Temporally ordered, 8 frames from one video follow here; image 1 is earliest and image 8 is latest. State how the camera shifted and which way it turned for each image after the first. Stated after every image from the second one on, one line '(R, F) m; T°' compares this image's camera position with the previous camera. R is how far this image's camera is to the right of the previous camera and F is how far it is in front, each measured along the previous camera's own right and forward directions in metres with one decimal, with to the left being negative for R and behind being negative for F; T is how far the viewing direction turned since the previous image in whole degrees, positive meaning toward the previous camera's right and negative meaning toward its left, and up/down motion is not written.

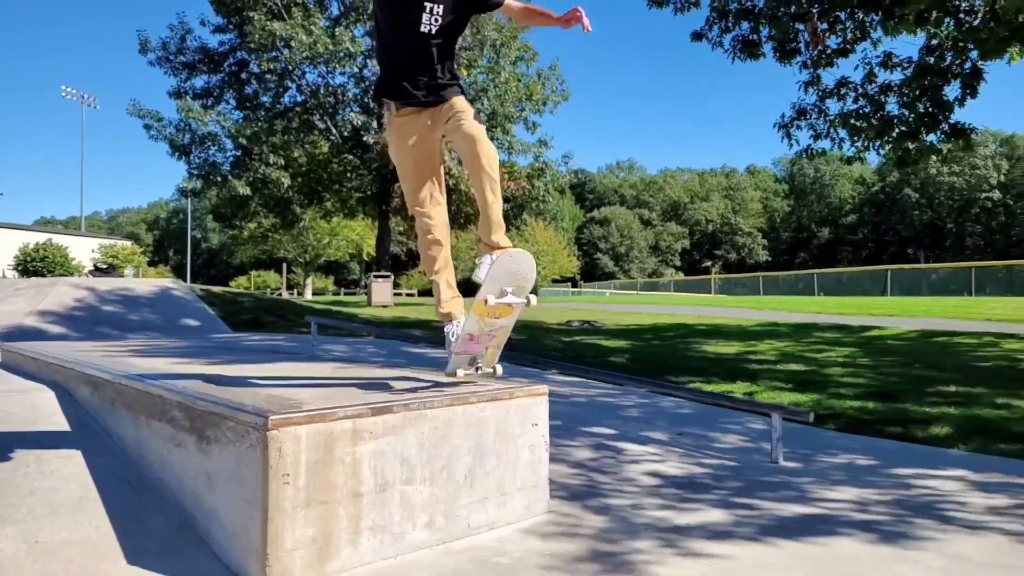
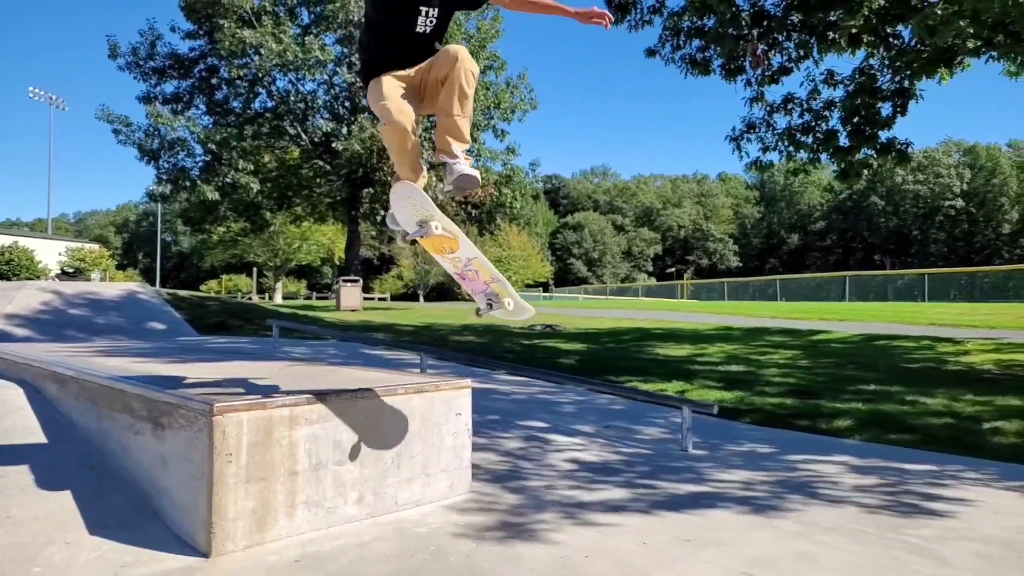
(+0.3, -0.5) m; +2°
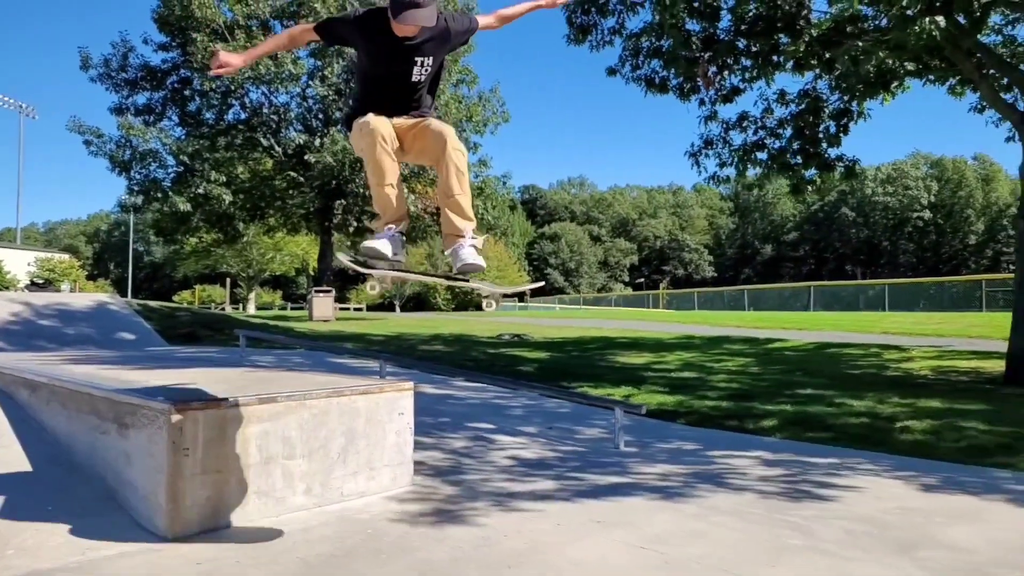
(+0.3, -0.4) m; +2°
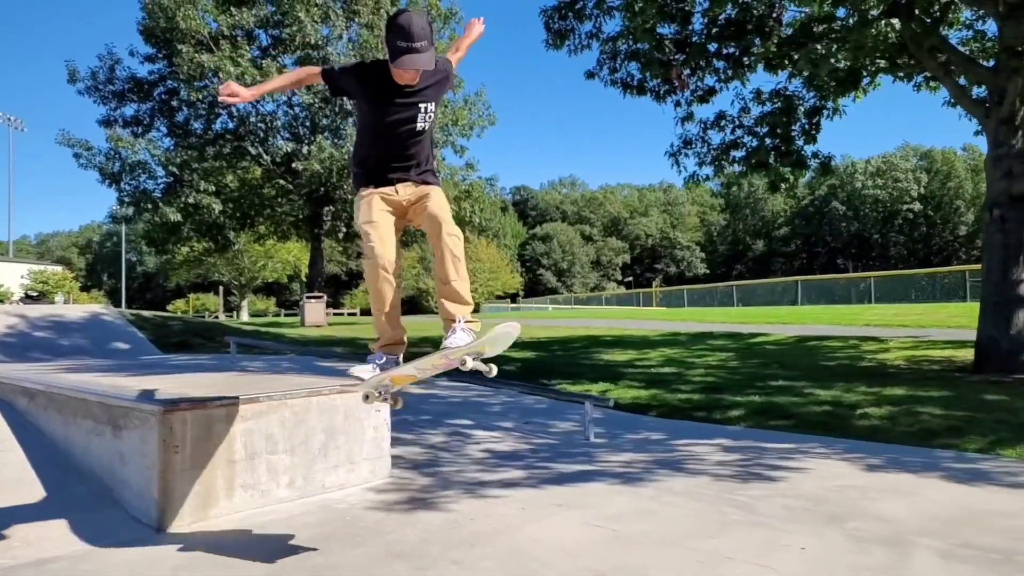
(+0.2, -0.3) m; 0°
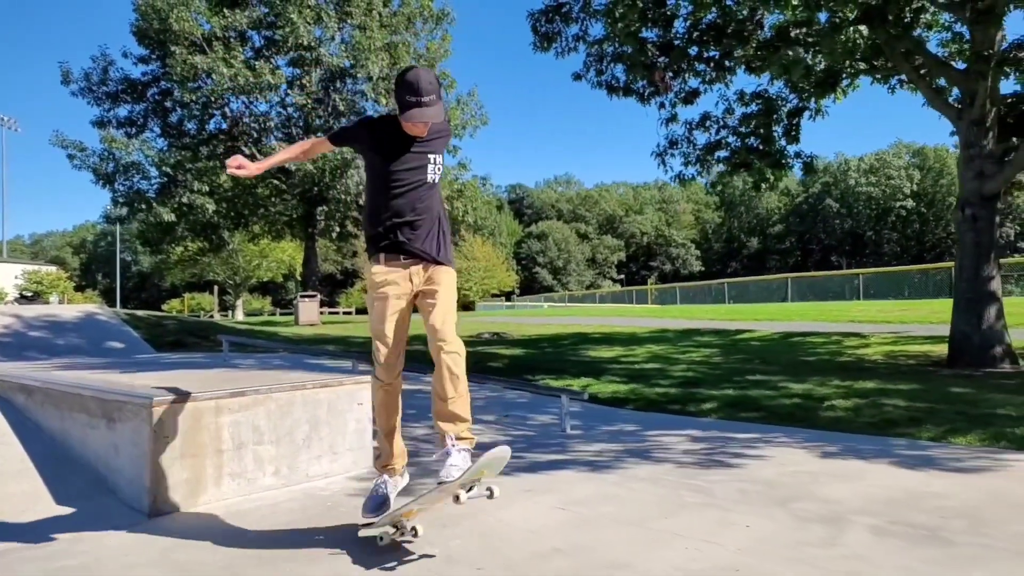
(+0.2, -0.3) m; 0°
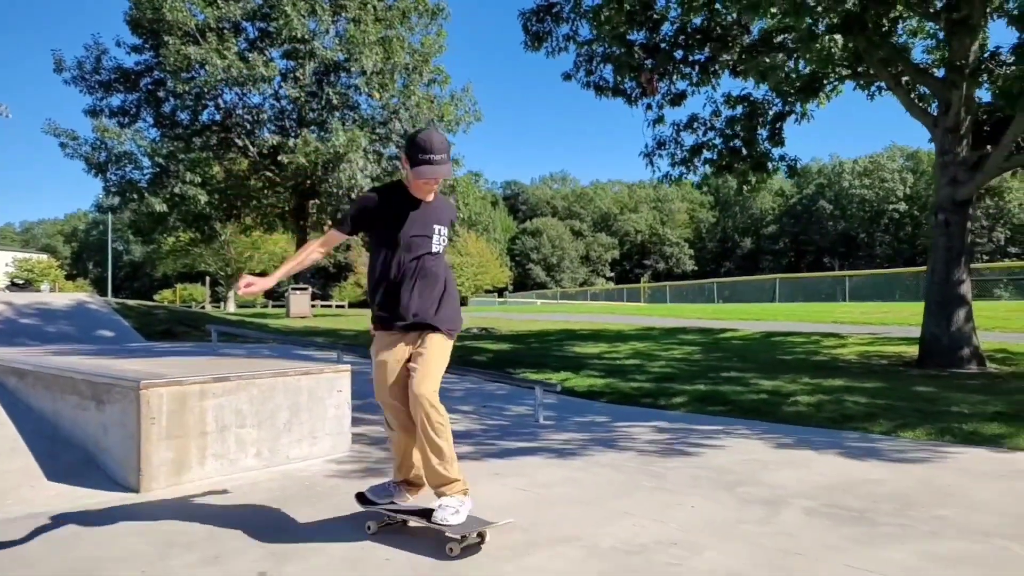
(+0.2, -0.3) m; 0°
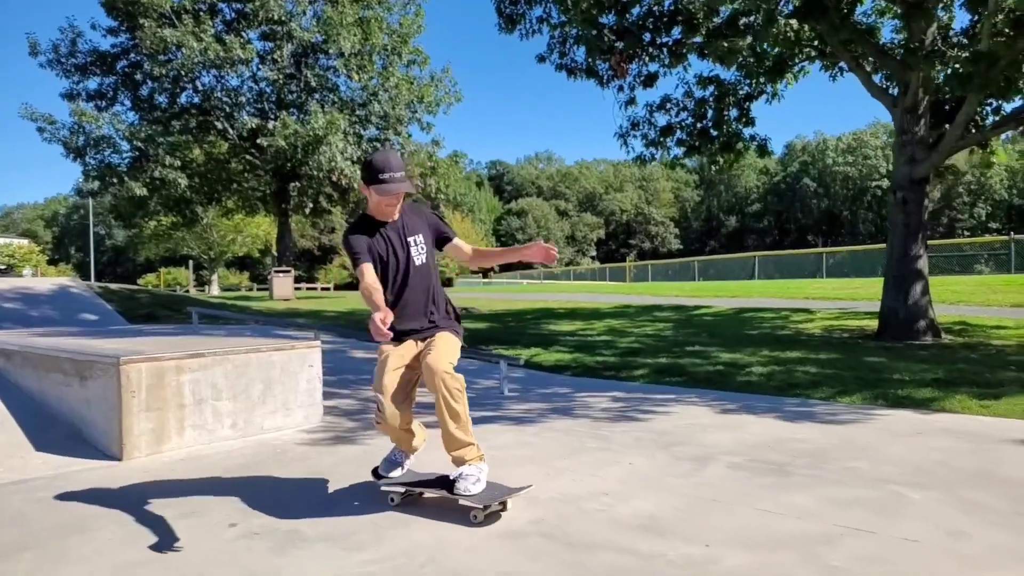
(+0.2, -0.3) m; +1°
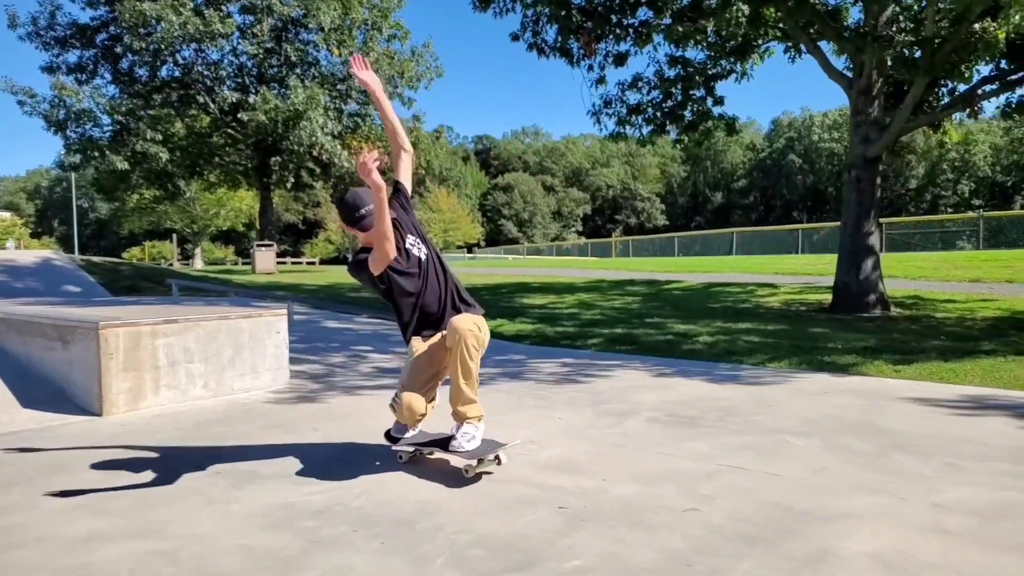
(+0.3, -0.5) m; +1°
